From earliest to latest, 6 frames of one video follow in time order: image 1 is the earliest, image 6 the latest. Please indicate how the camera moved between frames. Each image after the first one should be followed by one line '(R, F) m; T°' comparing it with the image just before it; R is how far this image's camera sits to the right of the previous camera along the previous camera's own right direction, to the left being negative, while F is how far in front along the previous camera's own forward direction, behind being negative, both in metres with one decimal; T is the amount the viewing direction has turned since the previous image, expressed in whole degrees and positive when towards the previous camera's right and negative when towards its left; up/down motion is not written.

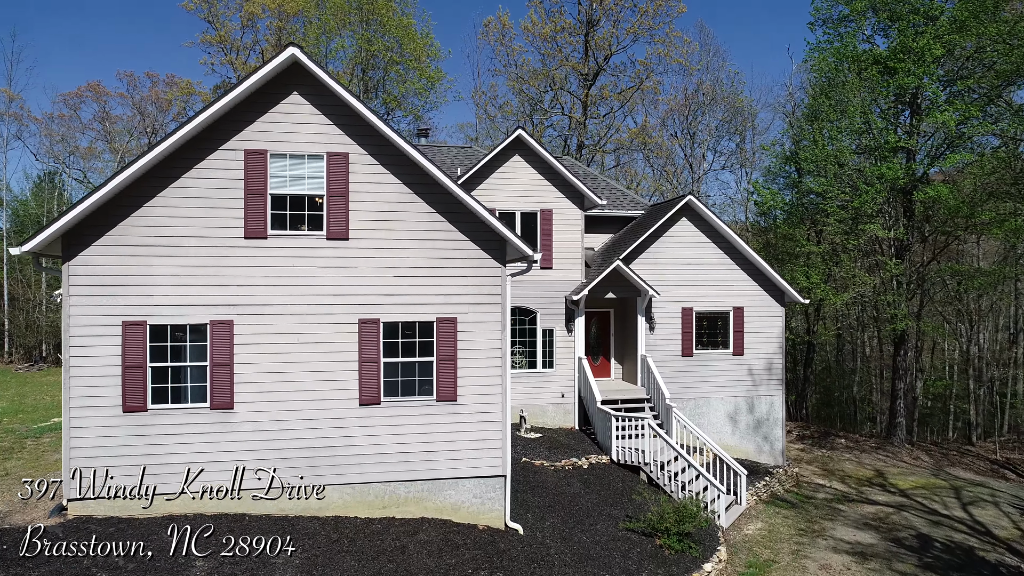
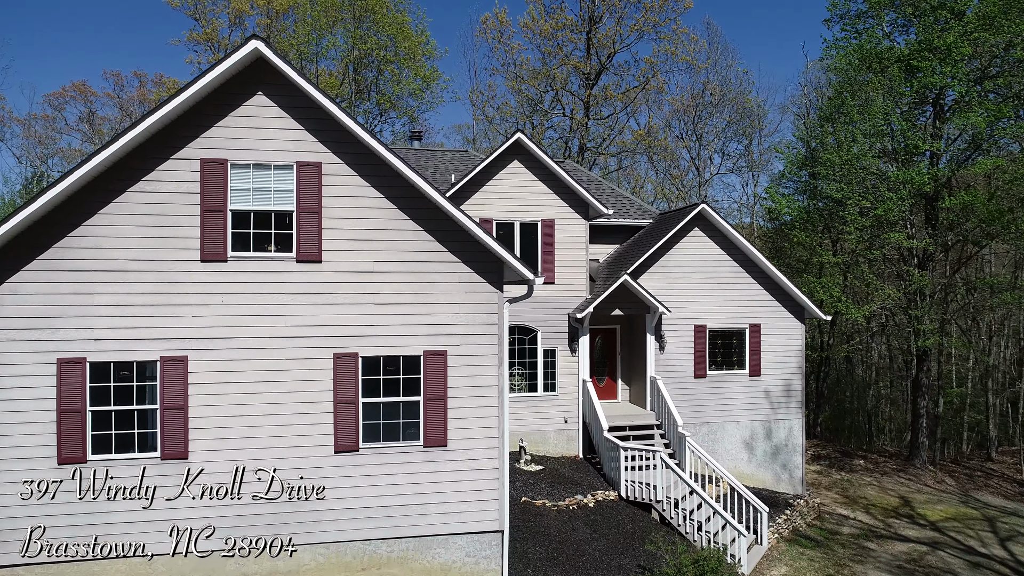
(0.0, +1.4) m; 0°
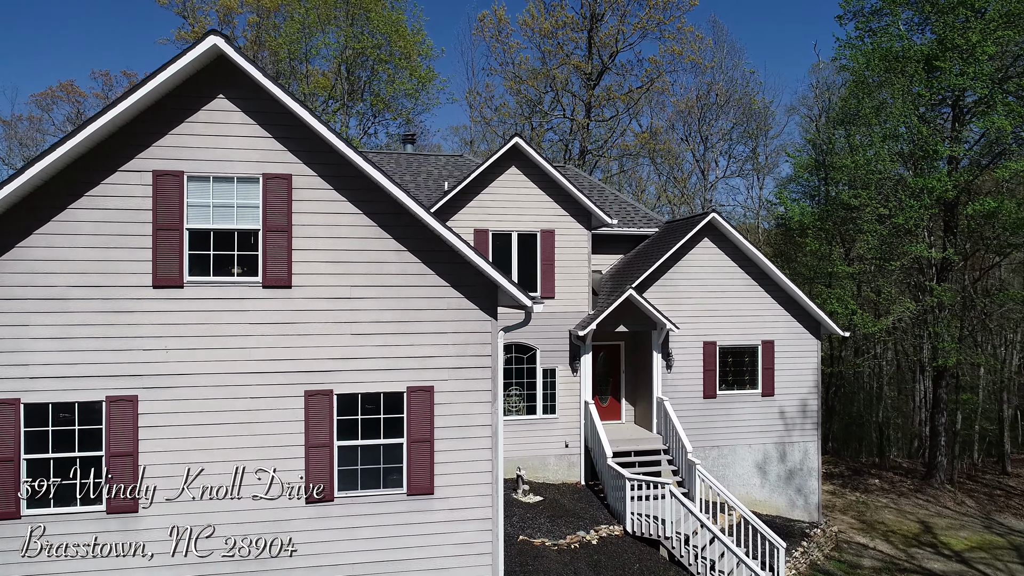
(0.0, +1.1) m; 0°
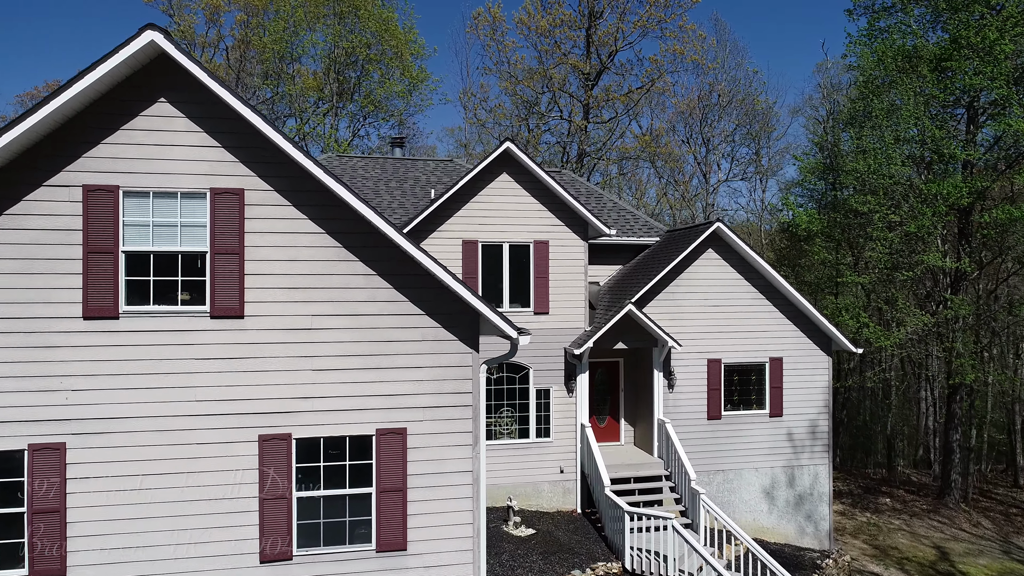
(+0.1, +1.0) m; 0°
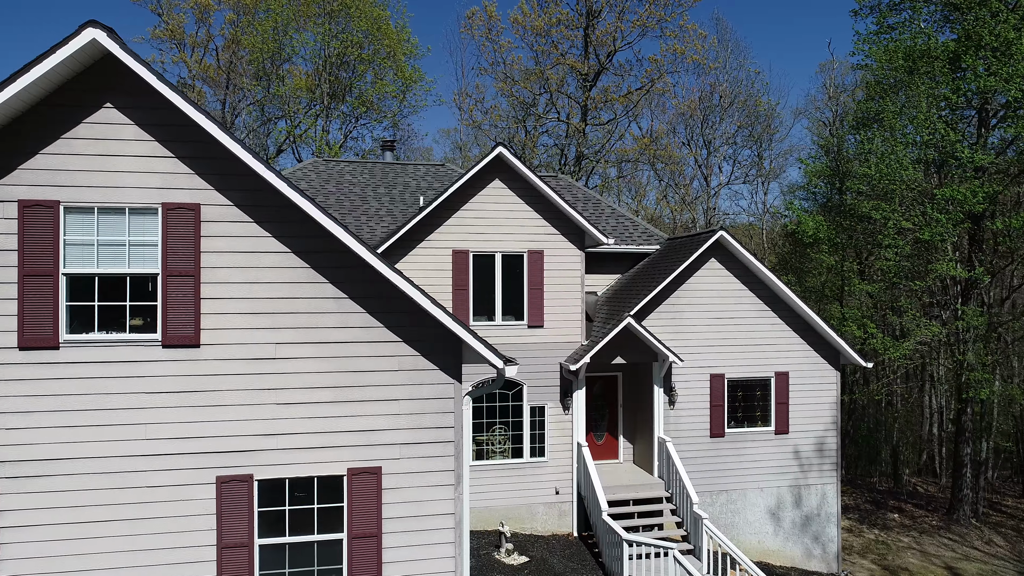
(+0.1, +0.7) m; 0°
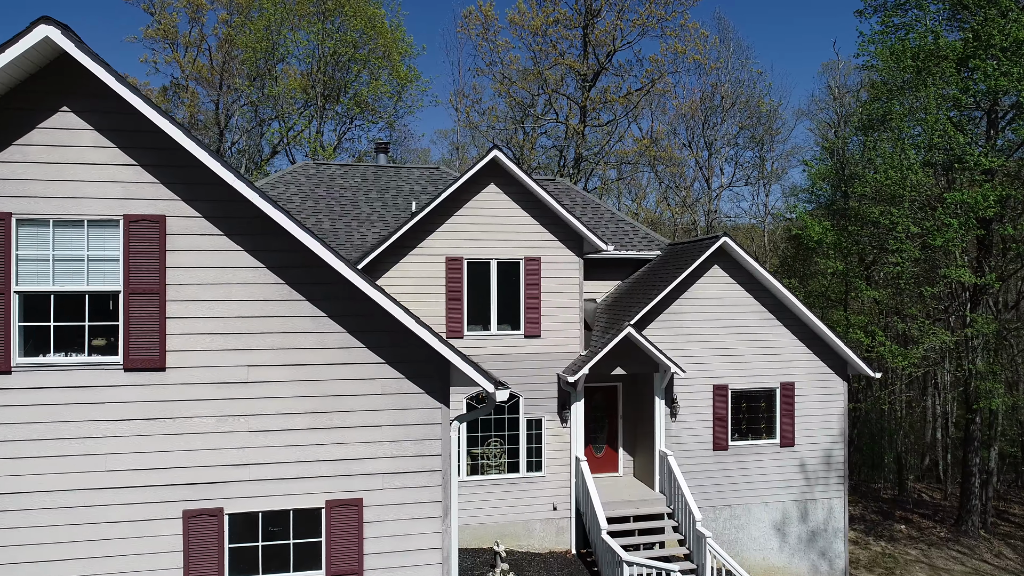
(+0.1, +0.5) m; 0°
